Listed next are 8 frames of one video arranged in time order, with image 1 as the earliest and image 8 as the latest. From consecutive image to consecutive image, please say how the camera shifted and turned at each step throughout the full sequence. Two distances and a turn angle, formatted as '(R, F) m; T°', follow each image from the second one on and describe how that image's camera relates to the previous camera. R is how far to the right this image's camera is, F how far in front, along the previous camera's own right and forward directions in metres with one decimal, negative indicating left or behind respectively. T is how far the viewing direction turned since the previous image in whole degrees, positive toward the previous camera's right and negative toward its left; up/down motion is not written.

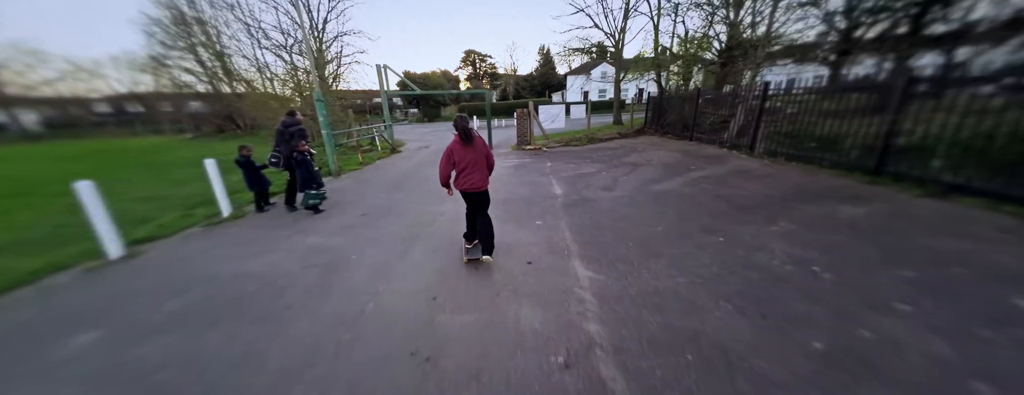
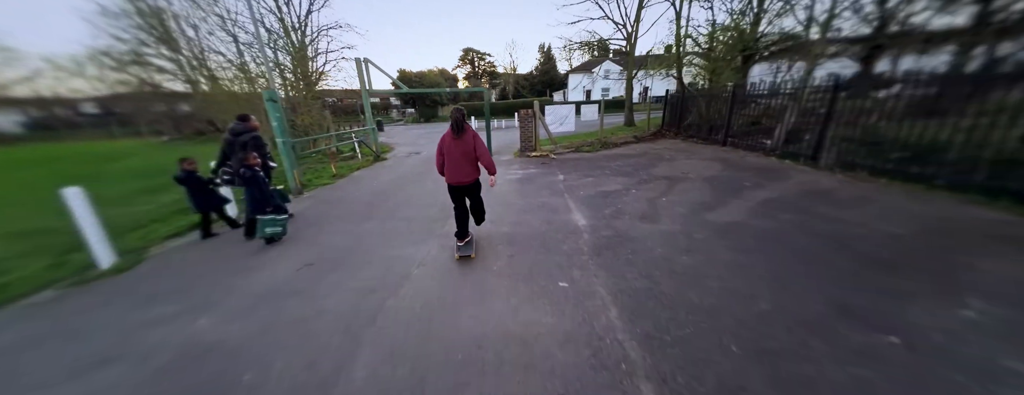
(-0.1, +1.3) m; 0°
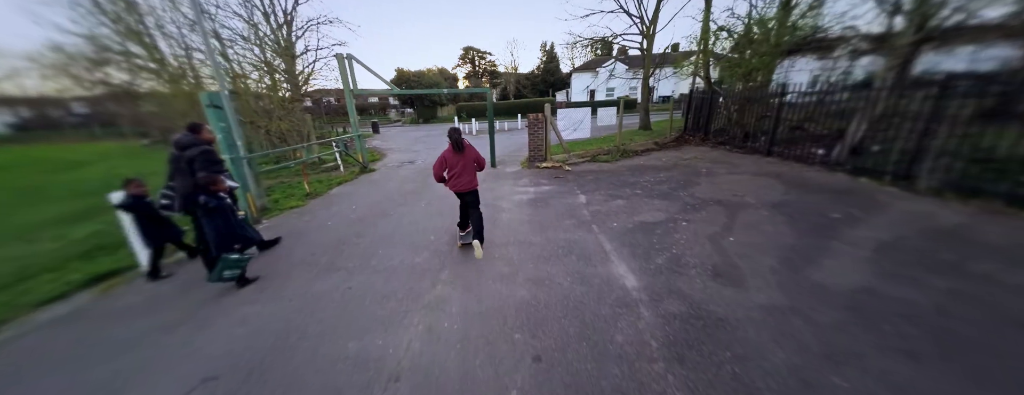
(-0.2, +1.1) m; 0°
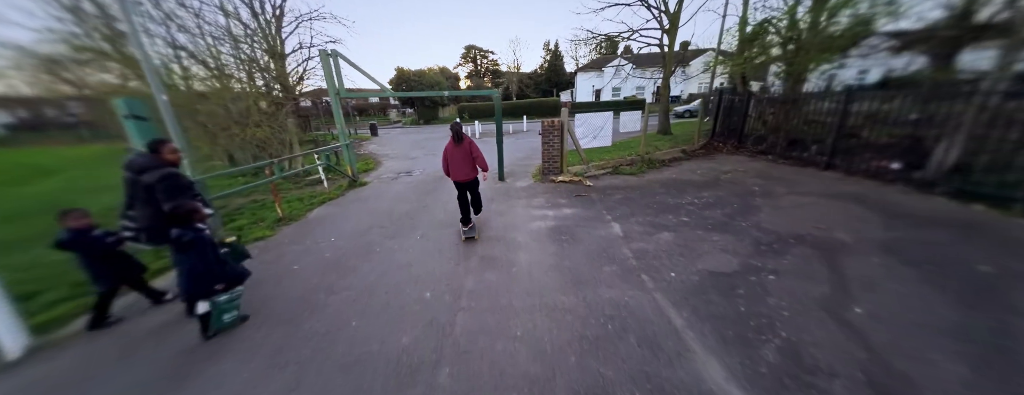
(-0.2, +1.0) m; 0°
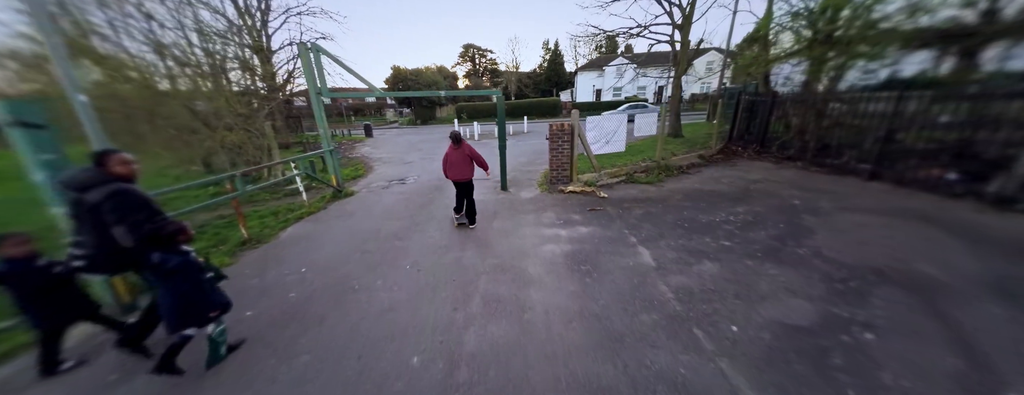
(-0.1, +0.7) m; 0°
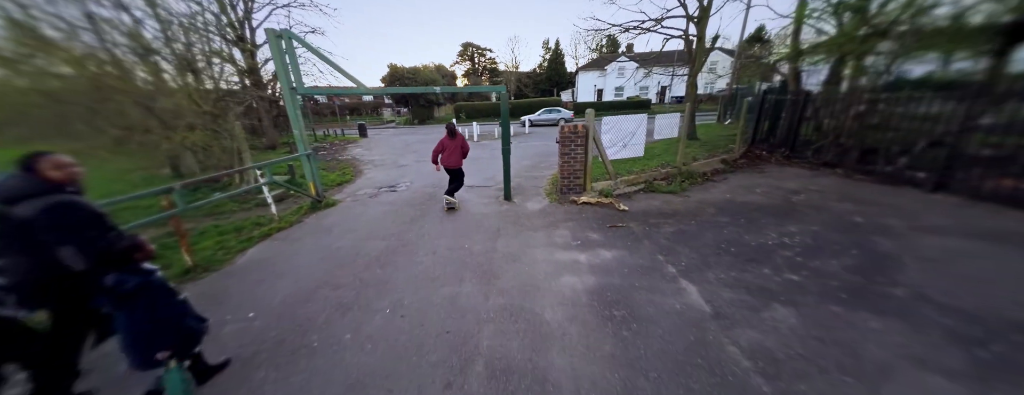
(-0.1, +0.7) m; 0°
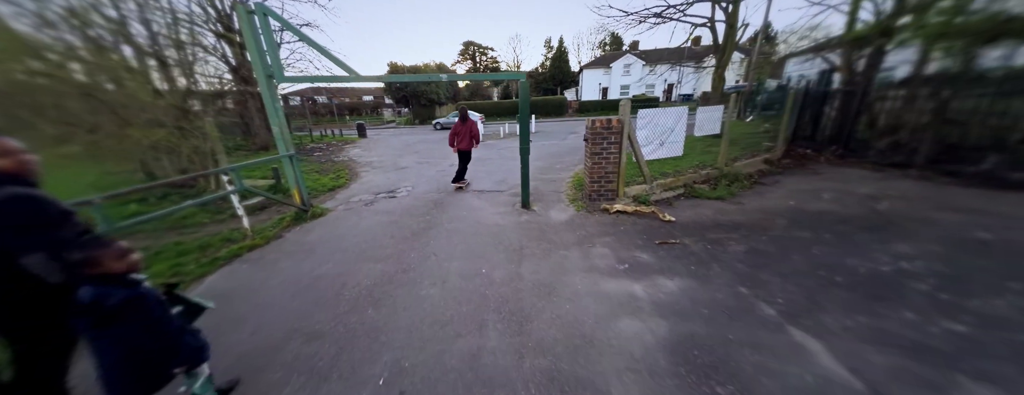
(-0.3, +0.8) m; 0°
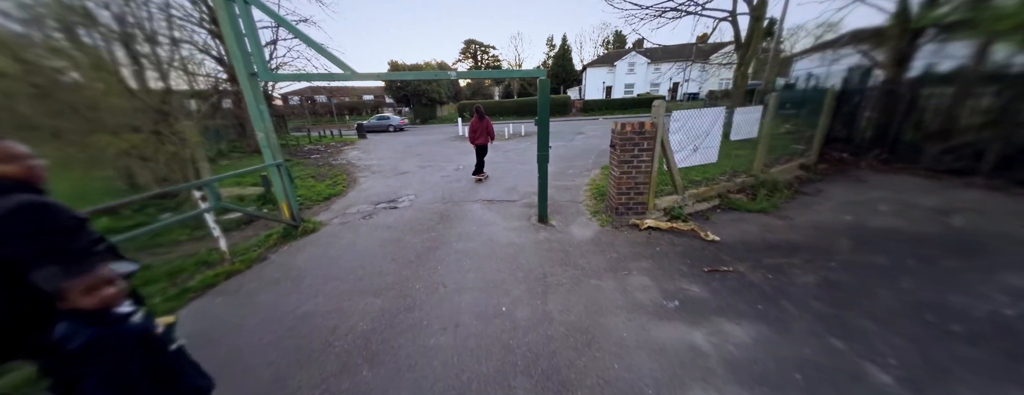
(-0.2, +0.5) m; 0°
